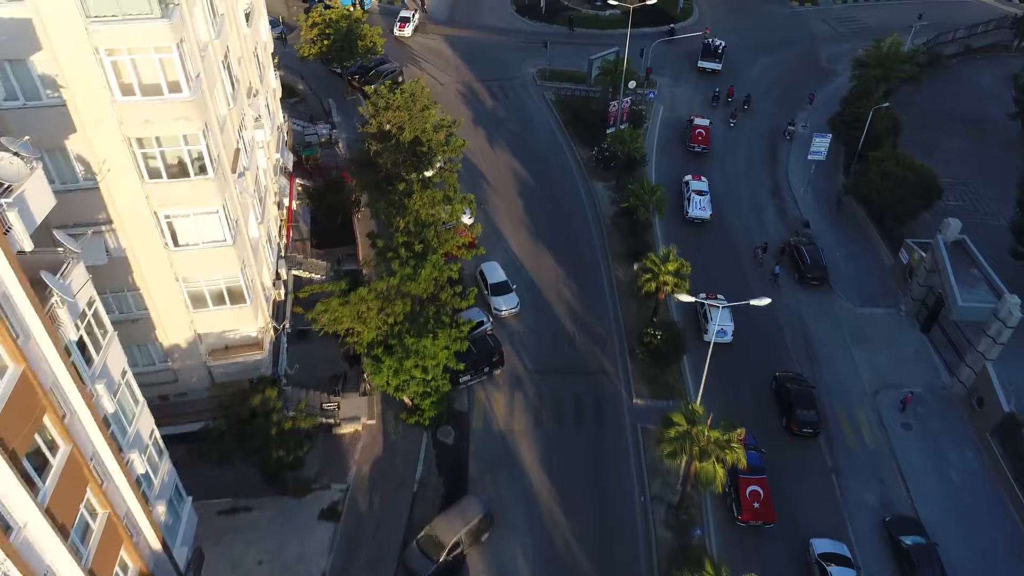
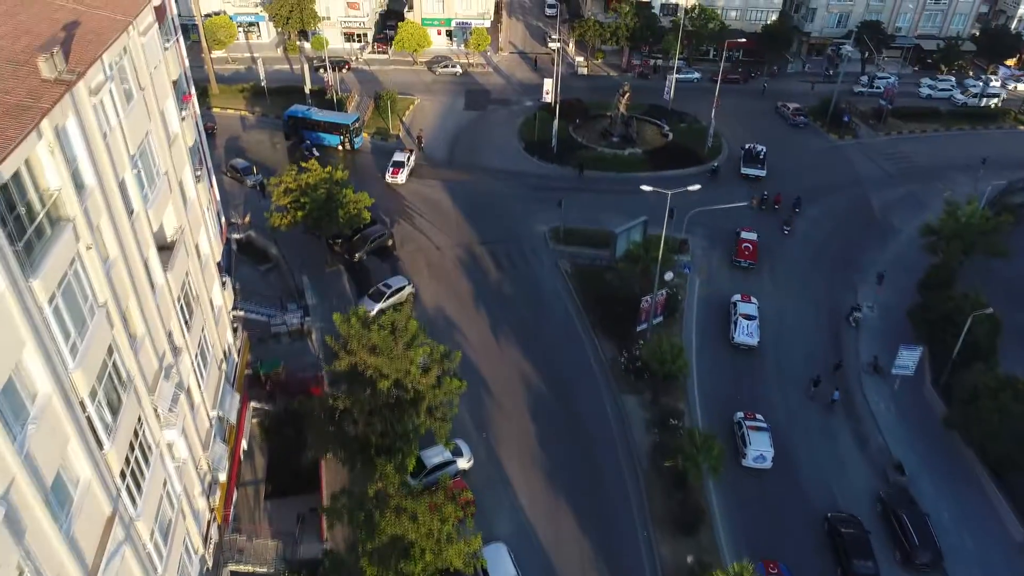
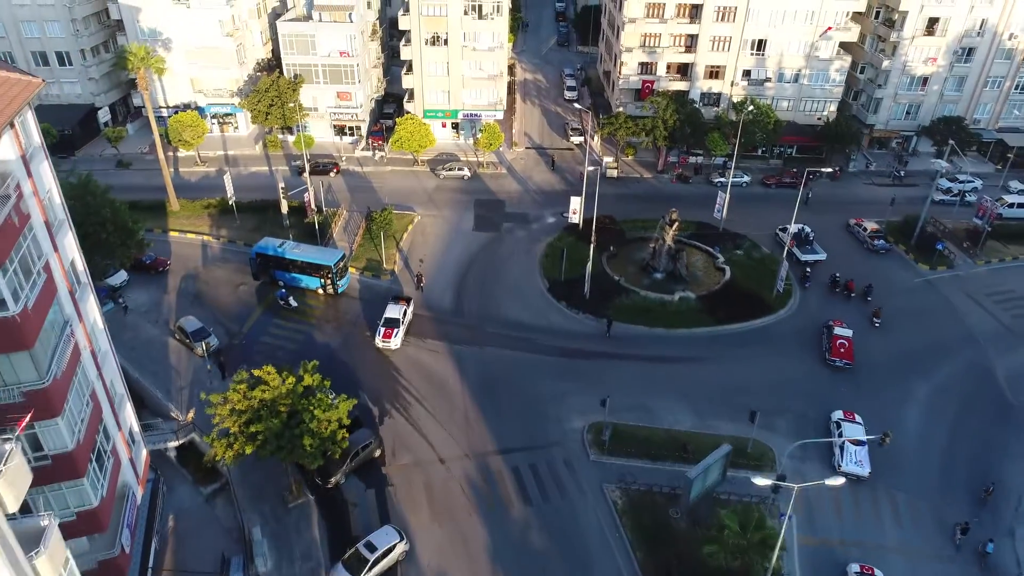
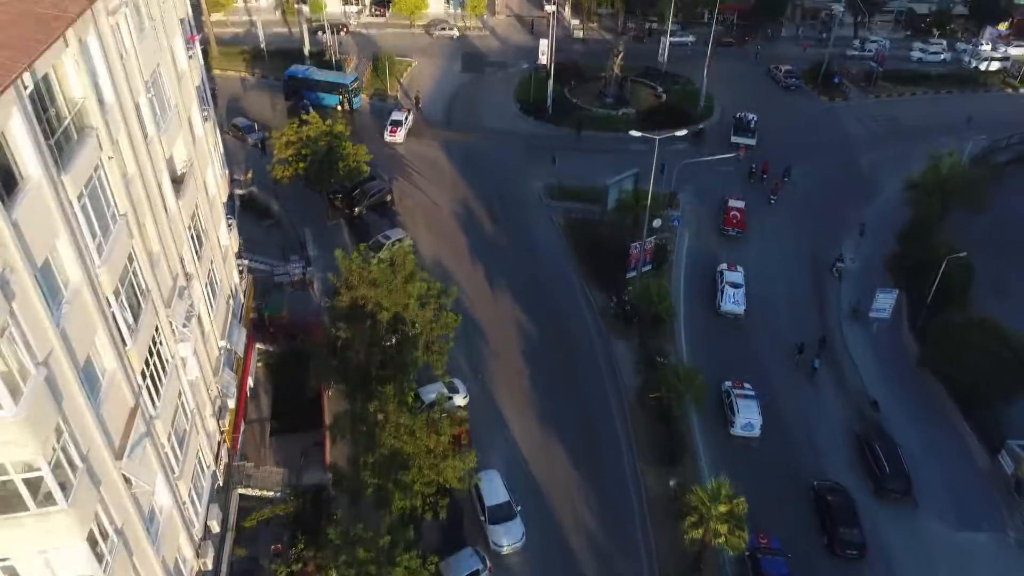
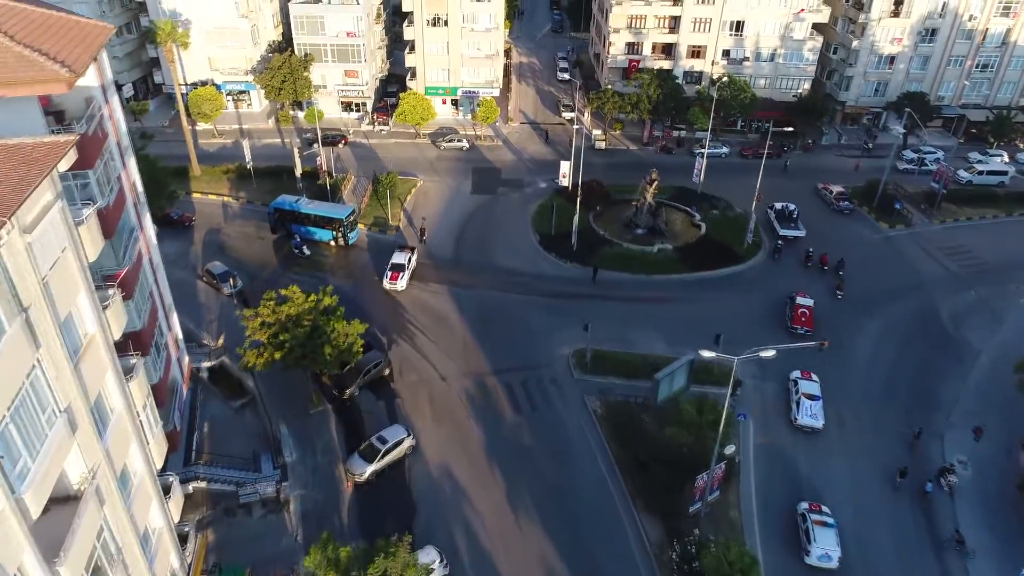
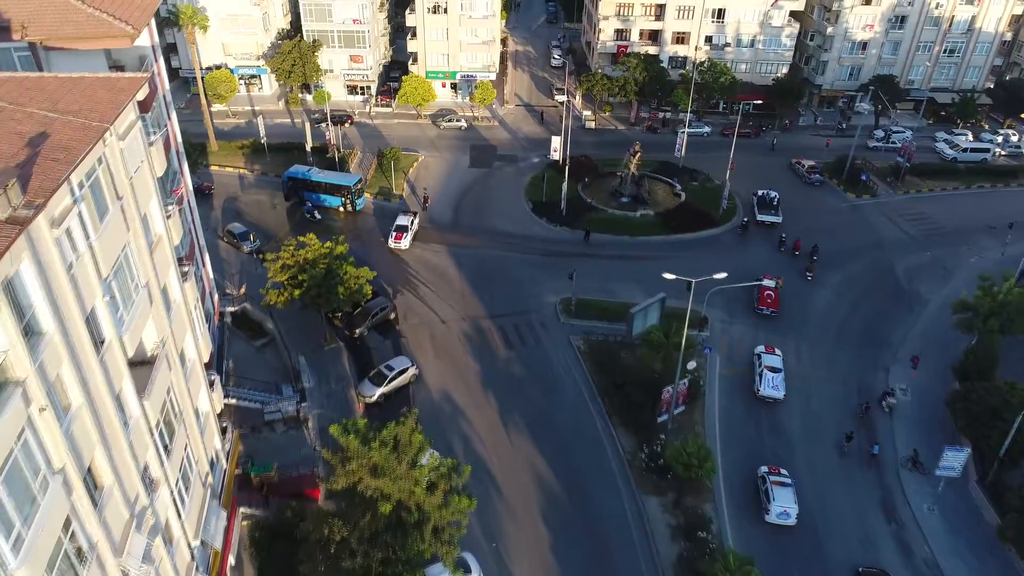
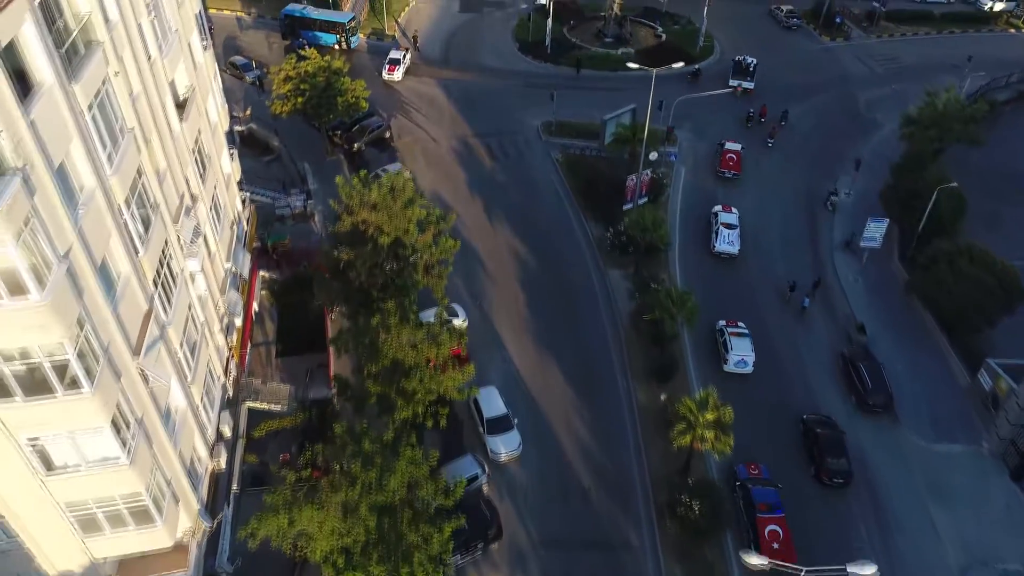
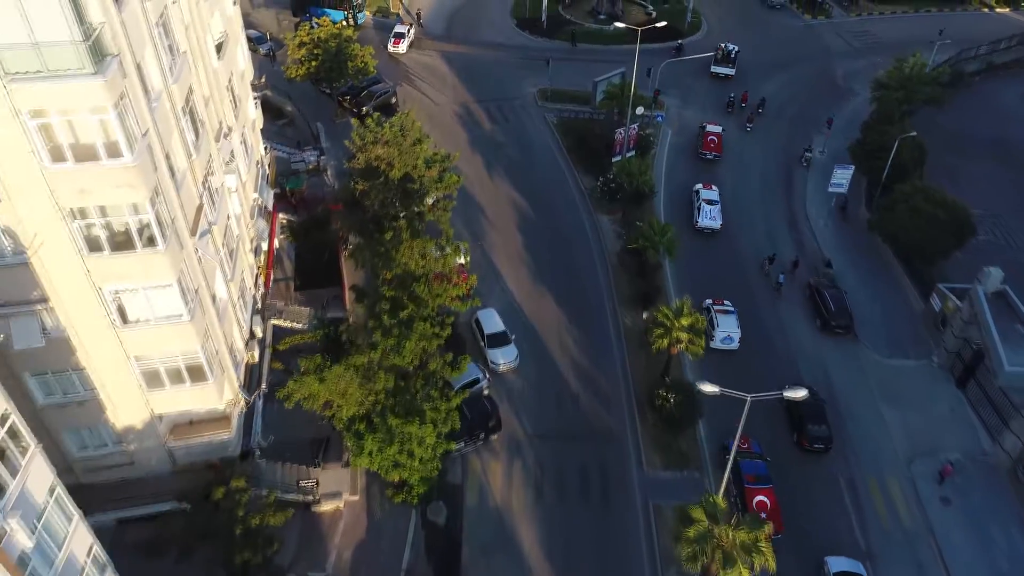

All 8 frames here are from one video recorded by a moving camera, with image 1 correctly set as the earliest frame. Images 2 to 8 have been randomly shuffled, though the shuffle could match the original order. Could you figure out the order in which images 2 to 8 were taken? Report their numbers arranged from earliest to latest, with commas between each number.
8, 7, 4, 2, 6, 5, 3
